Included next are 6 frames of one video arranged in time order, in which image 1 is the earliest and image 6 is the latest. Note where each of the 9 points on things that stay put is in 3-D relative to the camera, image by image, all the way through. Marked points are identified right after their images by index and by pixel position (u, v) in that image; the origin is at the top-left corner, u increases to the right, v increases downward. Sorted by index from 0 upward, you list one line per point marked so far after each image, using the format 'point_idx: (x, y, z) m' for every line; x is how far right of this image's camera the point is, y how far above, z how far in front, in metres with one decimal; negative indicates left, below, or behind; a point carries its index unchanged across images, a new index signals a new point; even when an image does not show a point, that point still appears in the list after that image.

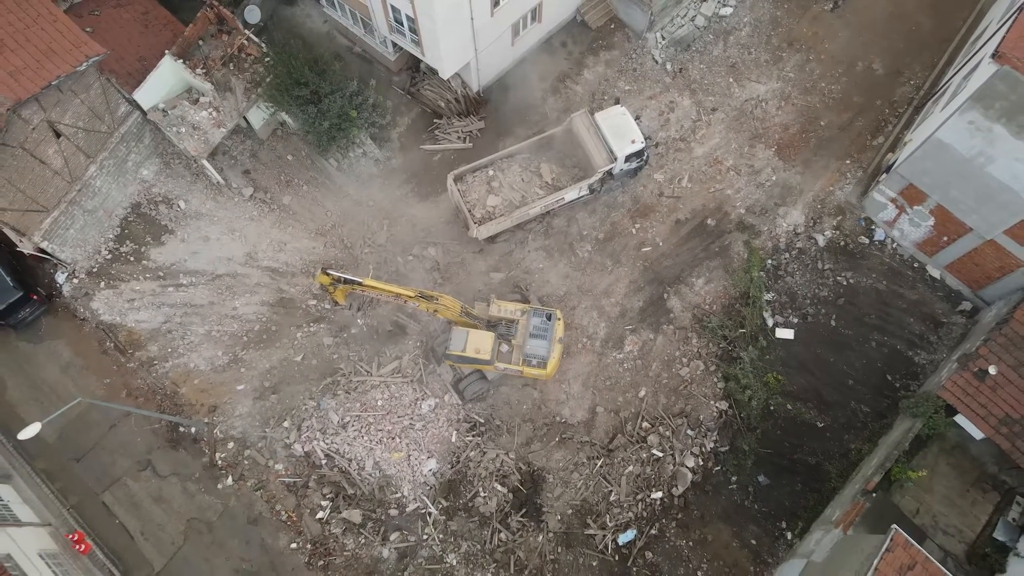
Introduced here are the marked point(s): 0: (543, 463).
0: (+0.9, -5.0, +15.7) m
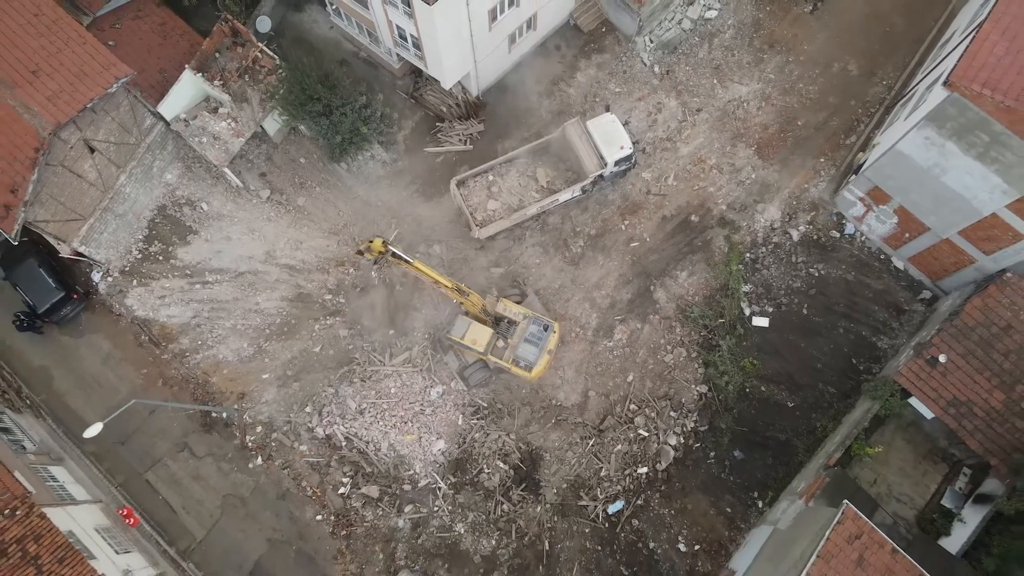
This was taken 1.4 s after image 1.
0: (+0.9, -4.9, +17.4) m
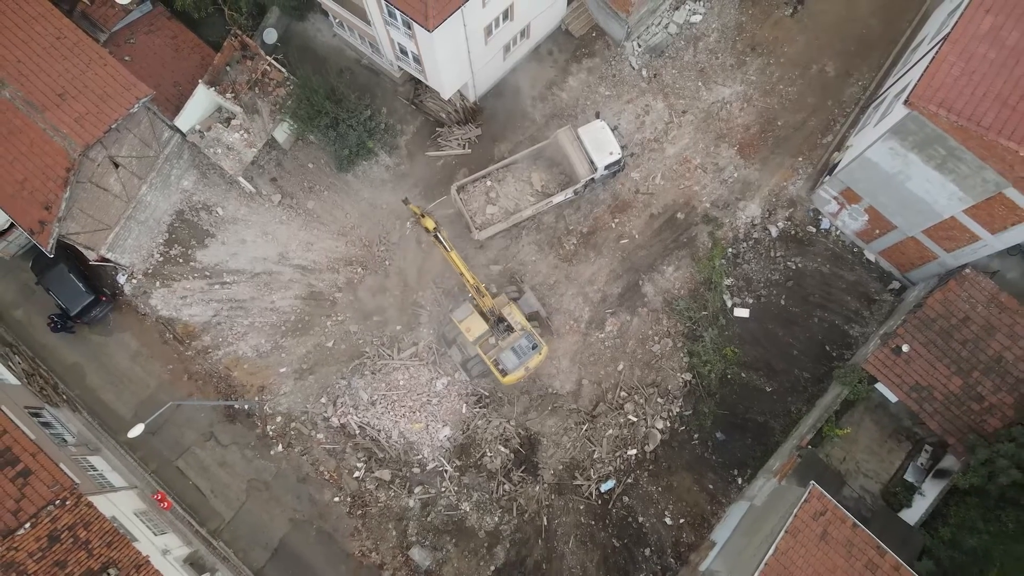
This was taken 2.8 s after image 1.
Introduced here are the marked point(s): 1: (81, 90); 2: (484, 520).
0: (+0.9, -4.8, +18.9) m
1: (-13.6, +6.2, +17.5) m
2: (-0.9, -7.8, +18.7) m
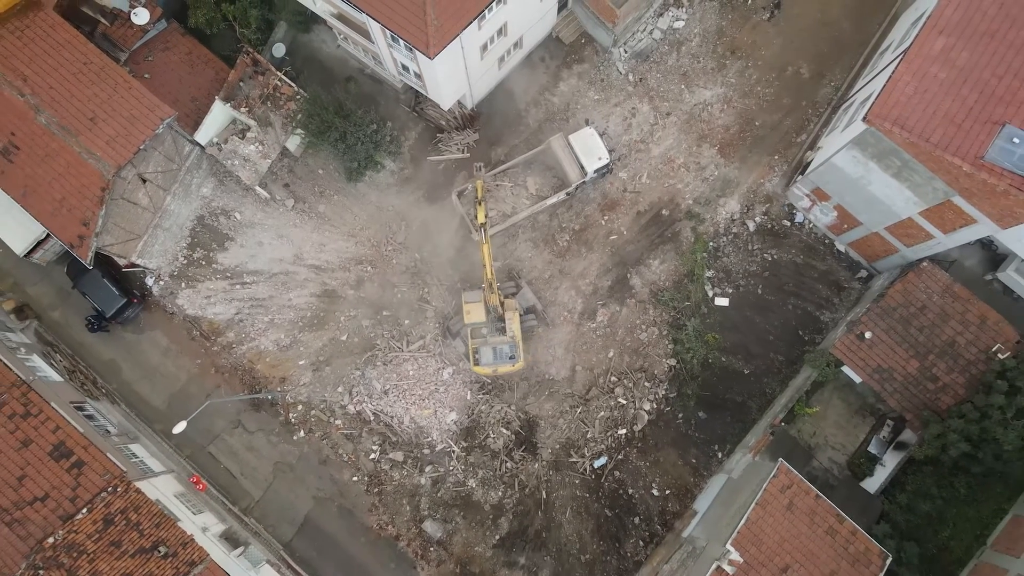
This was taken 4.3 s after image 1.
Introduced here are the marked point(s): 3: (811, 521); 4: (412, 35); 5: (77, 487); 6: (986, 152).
0: (+0.9, -4.6, +20.7) m
1: (-13.8, +6.0, +19.1) m
2: (-0.9, -7.7, +20.7) m
3: (+8.7, -6.9, +16.2) m
4: (-2.9, +7.3, +16.2) m
5: (-13.3, -6.2, +16.9) m
6: (+12.5, +3.3, +14.6) m
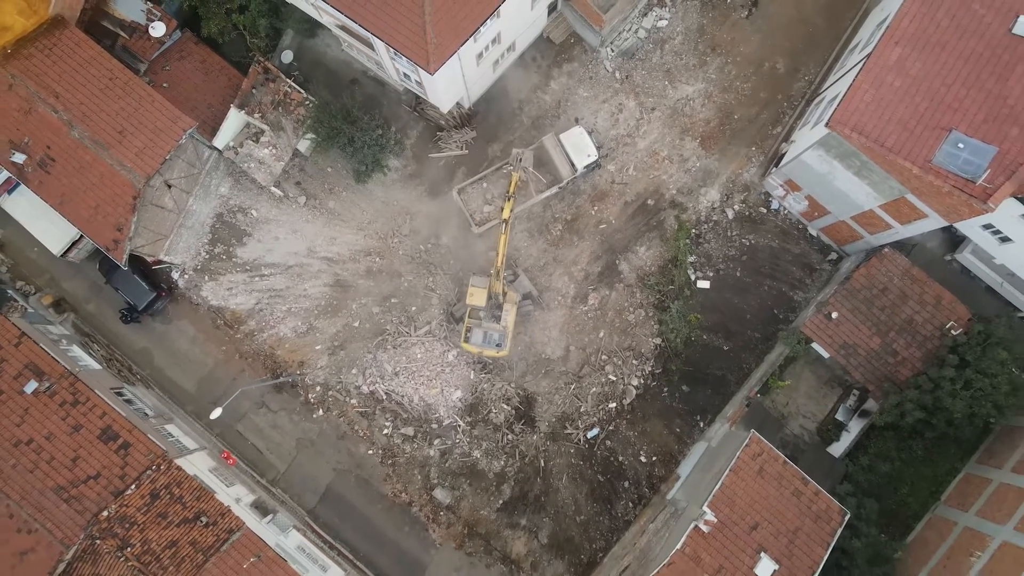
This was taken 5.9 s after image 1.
0: (+0.9, -4.1, +22.7) m
1: (-14.1, +6.1, +20.8) m
2: (-0.8, -7.2, +22.7) m
3: (+8.7, -6.4, +18.1) m
4: (-3.2, +7.6, +17.7) m
5: (-13.3, -6.1, +19.1) m
6: (+12.3, +3.8, +16.1) m
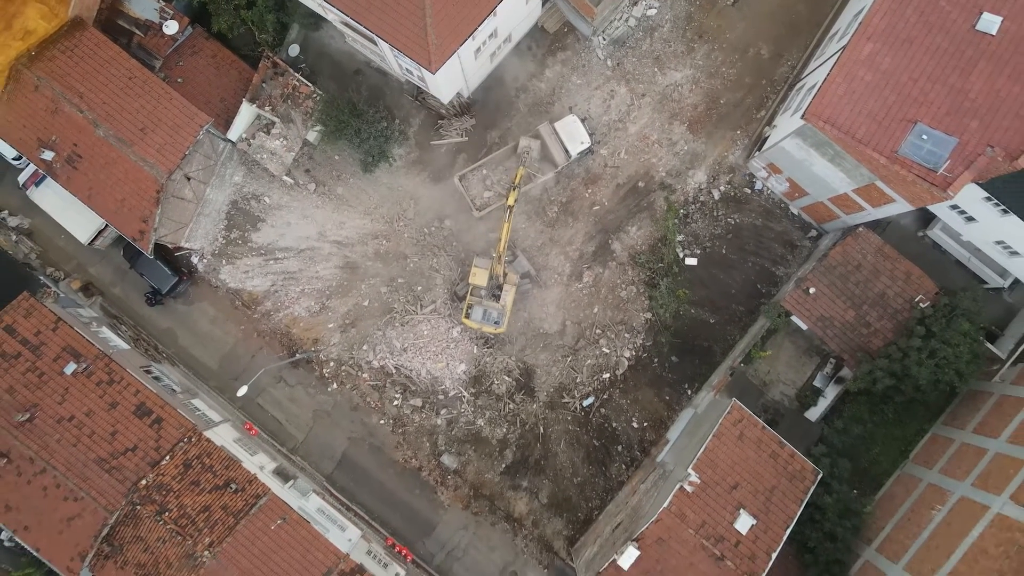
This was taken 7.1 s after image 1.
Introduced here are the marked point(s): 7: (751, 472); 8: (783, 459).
0: (+0.9, -3.2, +24.3) m
1: (-14.2, +6.8, +22.2) m
2: (-0.7, -6.3, +24.5) m
3: (+8.7, -5.5, +19.8) m
4: (-3.4, +8.2, +18.9) m
5: (-13.3, -5.5, +21.0) m
6: (+12.1, +4.6, +17.3) m
7: (+8.4, -6.4, +19.6) m
8: (+9.6, -6.0, +19.8) m
